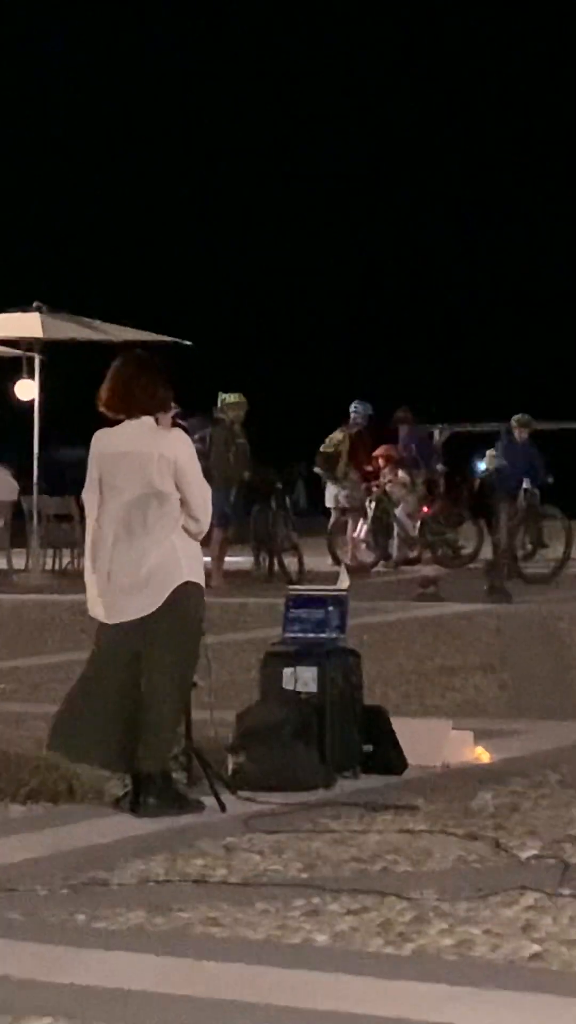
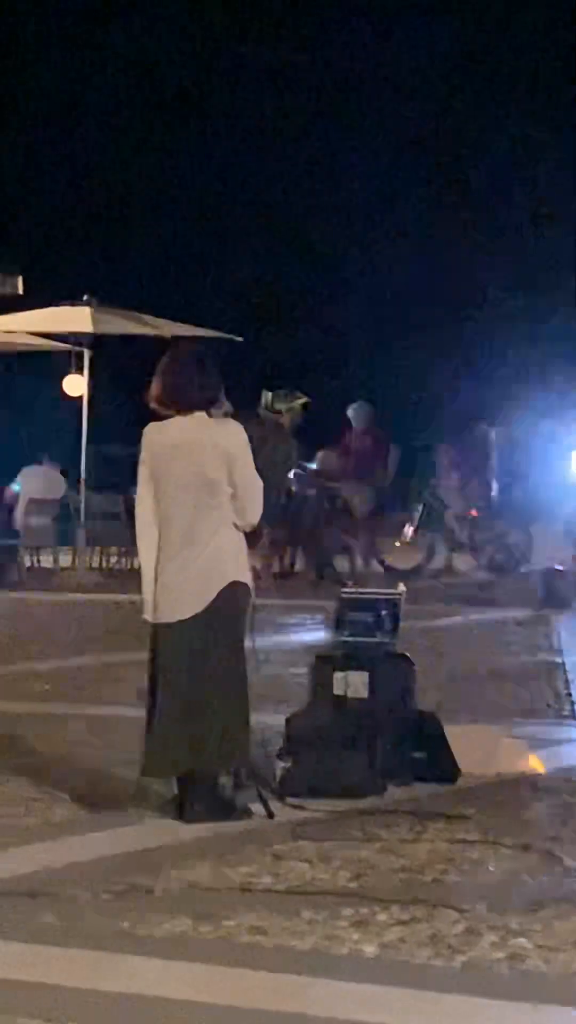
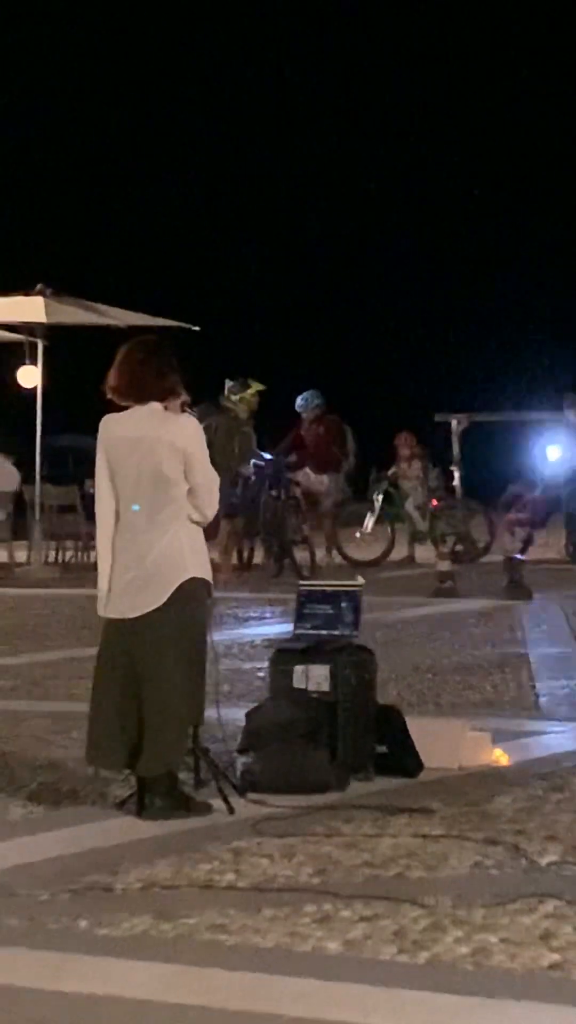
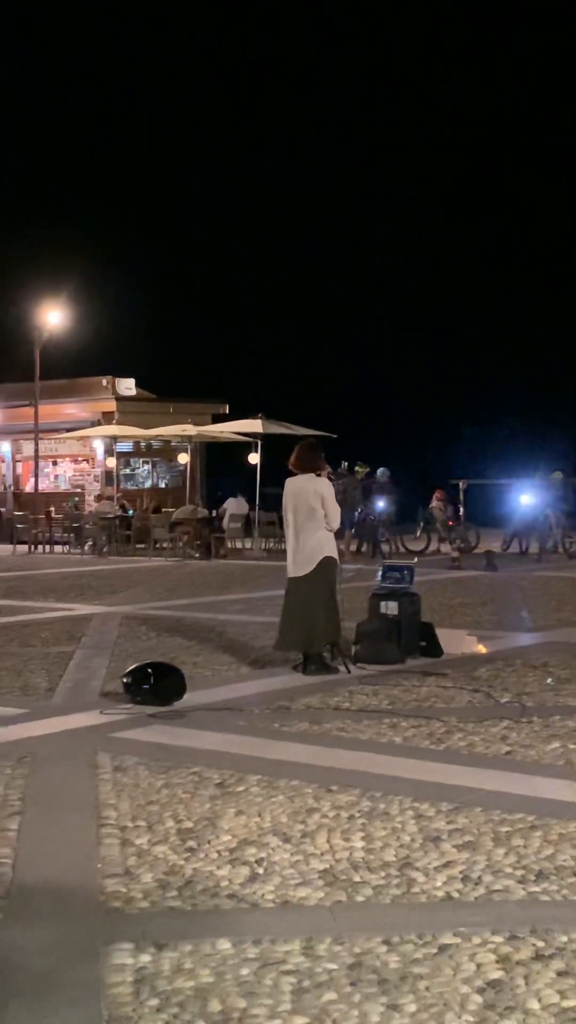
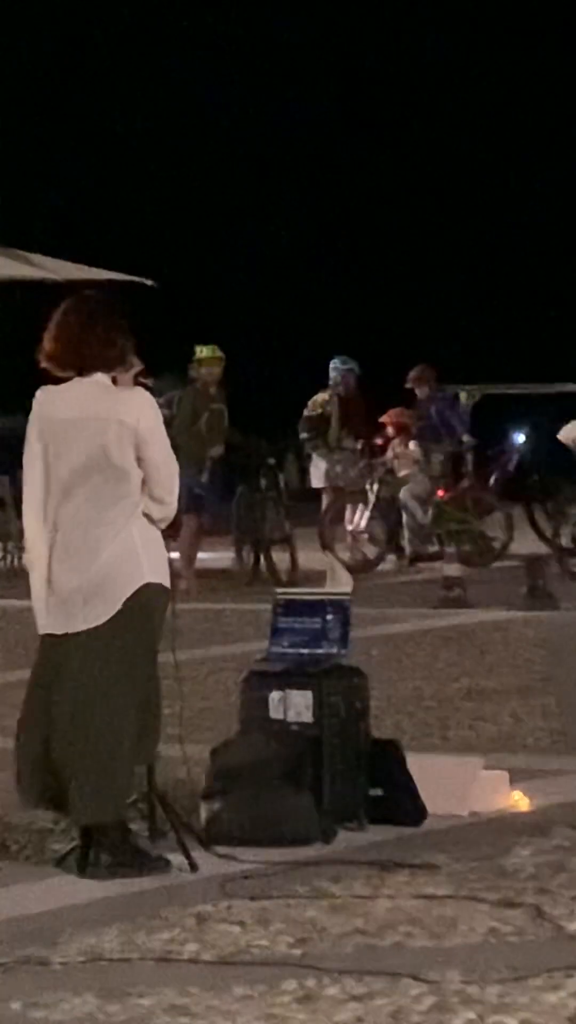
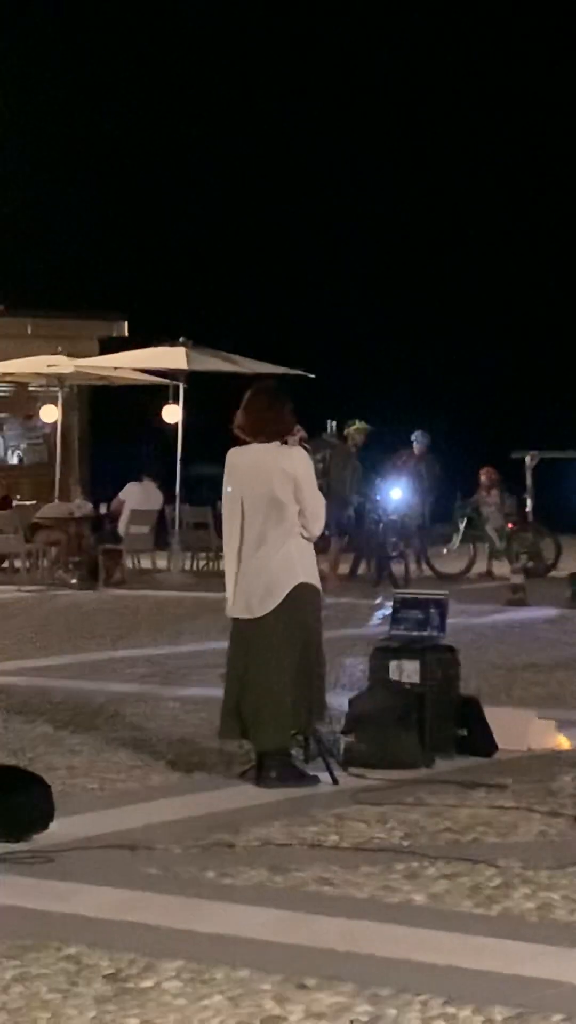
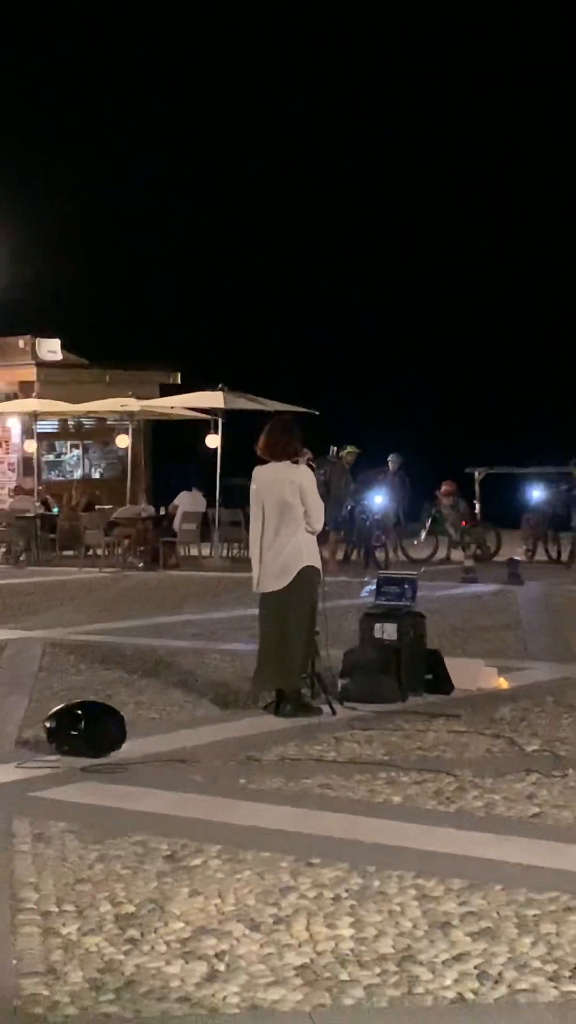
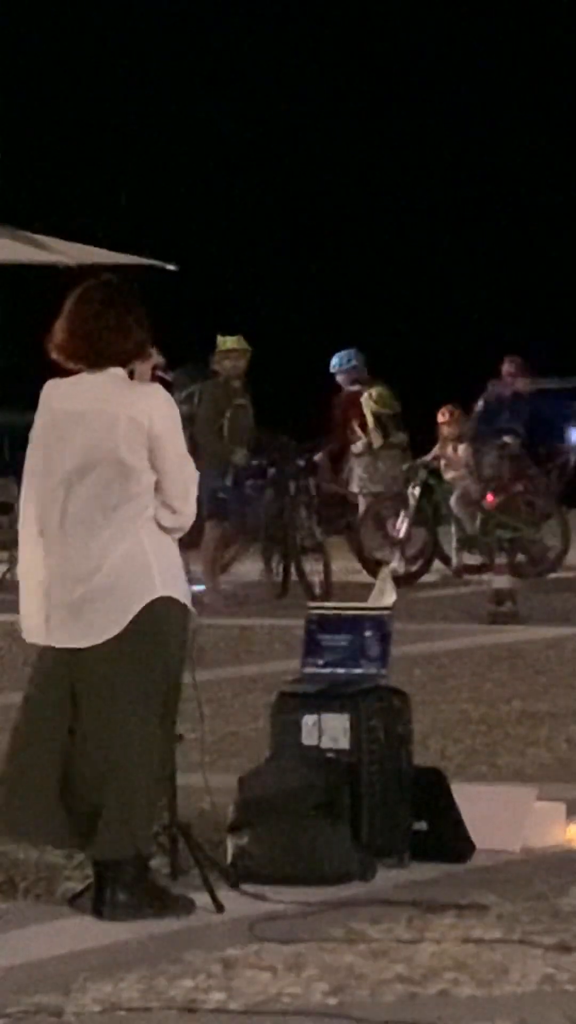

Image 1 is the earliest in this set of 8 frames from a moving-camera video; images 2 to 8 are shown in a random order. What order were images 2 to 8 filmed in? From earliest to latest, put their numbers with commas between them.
5, 8, 3, 2, 6, 7, 4
